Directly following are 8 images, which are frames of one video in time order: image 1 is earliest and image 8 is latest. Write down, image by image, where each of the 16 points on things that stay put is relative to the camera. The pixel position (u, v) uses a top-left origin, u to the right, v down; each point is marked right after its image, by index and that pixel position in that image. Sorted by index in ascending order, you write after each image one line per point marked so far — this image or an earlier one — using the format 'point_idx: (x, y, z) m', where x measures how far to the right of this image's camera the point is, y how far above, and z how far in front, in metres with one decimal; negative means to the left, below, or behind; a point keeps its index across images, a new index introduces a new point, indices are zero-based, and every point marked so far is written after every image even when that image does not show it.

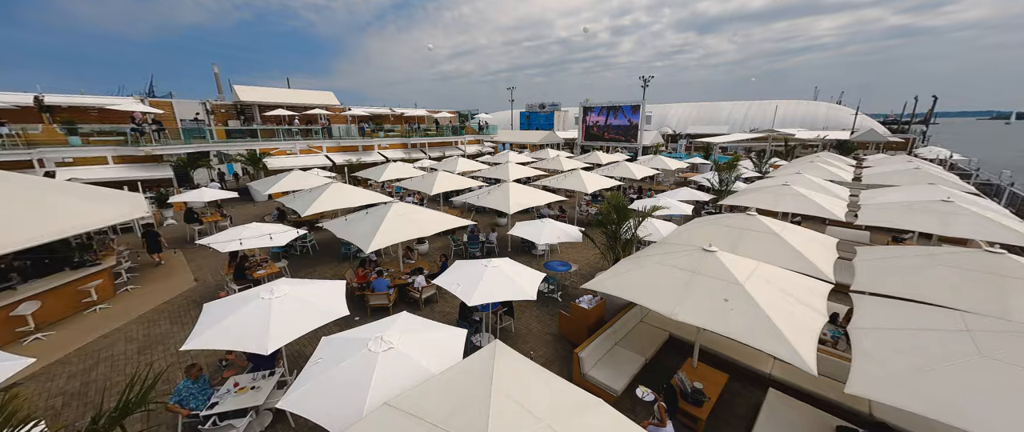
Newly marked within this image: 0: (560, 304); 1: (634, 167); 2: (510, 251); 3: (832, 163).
0: (+1.3, -2.4, +9.3) m
1: (+6.9, +2.7, +19.4) m
2: (-0.1, -1.4, +13.2) m
3: (+17.6, +2.9, +18.9) m
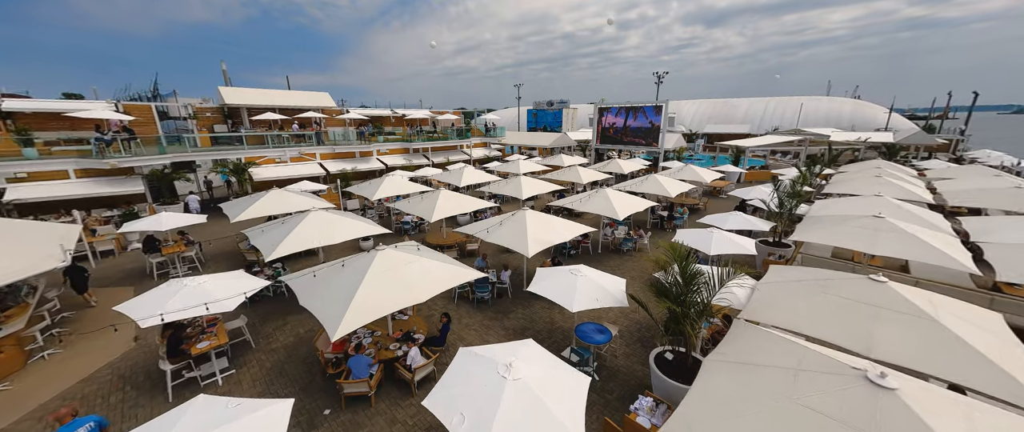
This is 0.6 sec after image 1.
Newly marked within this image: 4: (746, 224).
0: (+1.8, -3.5, +6.9) m
1: (+7.5, +1.7, +16.9) m
2: (+0.4, -2.4, +10.8) m
3: (+18.2, +1.8, +16.2) m
4: (+7.9, -0.3, +11.6) m
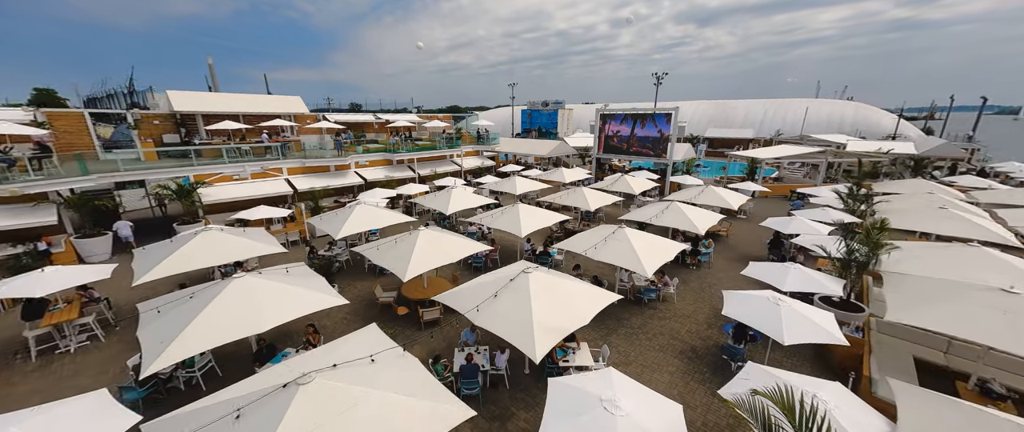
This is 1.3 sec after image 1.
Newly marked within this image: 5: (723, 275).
0: (+1.8, -5.0, +4.2) m
1: (+7.4, +0.3, +14.3) m
2: (+0.4, -3.9, +8.2) m
3: (+18.0, +0.4, +13.9) m
4: (+7.8, -1.7, +9.1) m
5: (+8.3, -2.3, +13.6) m
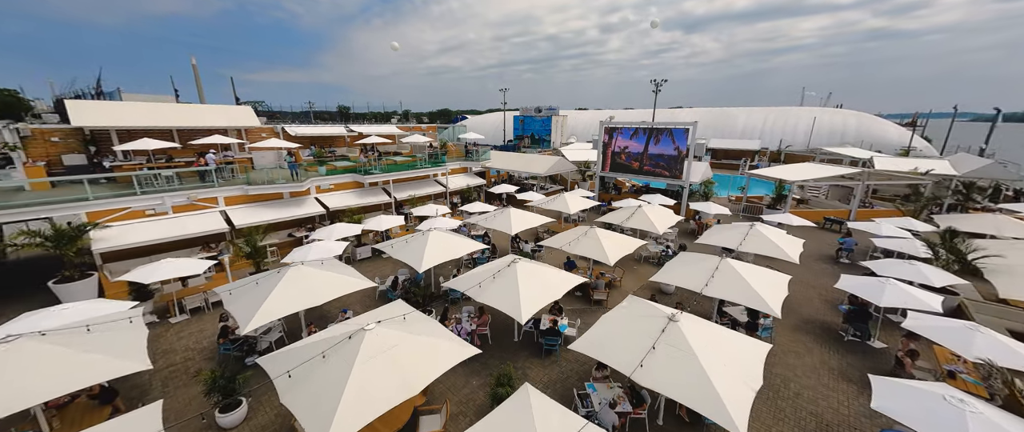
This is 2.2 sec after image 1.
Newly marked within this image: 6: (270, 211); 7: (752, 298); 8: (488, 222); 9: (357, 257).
0: (+1.9, -6.8, +0.4) m
1: (+7.2, -1.6, +10.7) m
2: (+0.4, -5.8, +4.3) m
3: (+17.9, -1.5, +10.5) m
4: (+7.8, -3.6, +5.4) m
5: (+8.2, -4.2, +10.0) m
6: (-12.3, +0.2, +17.6) m
7: (+6.5, -2.2, +9.3) m
8: (-1.1, -0.3, +16.4) m
9: (-7.7, -2.0, +17.1) m
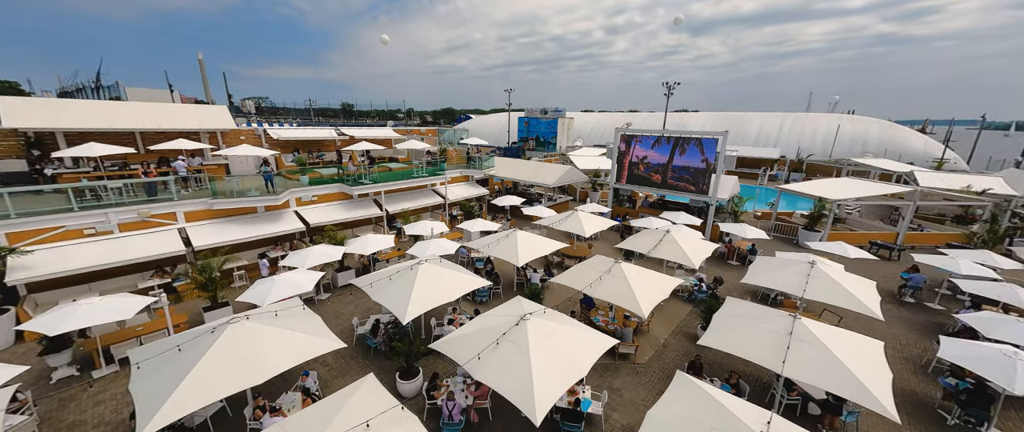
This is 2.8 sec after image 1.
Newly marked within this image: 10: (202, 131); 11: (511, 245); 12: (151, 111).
0: (+2.0, -7.8, -2.0) m
1: (+7.4, -2.8, +8.2) m
2: (+0.5, -6.8, +1.9) m
3: (+18.1, -2.8, +7.9) m
4: (+8.0, -4.8, +2.9) m
5: (+8.3, -5.4, +7.5) m
6: (-12.0, -0.5, +15.2) m
7: (+6.7, -3.3, +6.8) m
8: (-0.9, -1.3, +14.0) m
9: (-7.4, -2.8, +14.8) m
10: (-16.4, +4.5, +18.2) m
11: (0.0, -1.2, +13.8) m
12: (-18.7, +5.5, +17.8) m
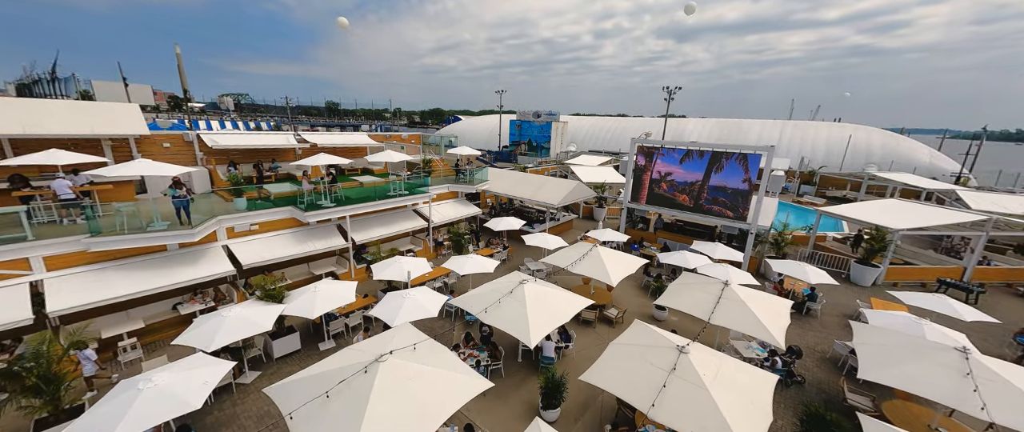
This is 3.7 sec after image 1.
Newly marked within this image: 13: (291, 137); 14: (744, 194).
0: (+2.6, -9.2, -6.0) m
1: (+7.8, -4.2, +4.5) m
2: (+1.1, -8.2, -2.1) m
3: (+18.5, -4.4, +4.6) m
4: (+8.5, -6.2, -0.8) m
5: (+8.7, -6.9, +3.8) m
6: (-11.8, -1.9, +10.8) m
7: (+7.1, -4.8, +3.0) m
8: (-0.7, -2.7, +10.0) m
9: (-7.3, -4.2, +10.5) m
10: (-16.3, +3.2, +13.7) m
11: (+0.2, -2.6, +9.9) m
12: (-18.6, +4.2, +13.2) m
13: (-12.3, +4.5, +19.2) m
14: (+11.2, +1.1, +16.8) m
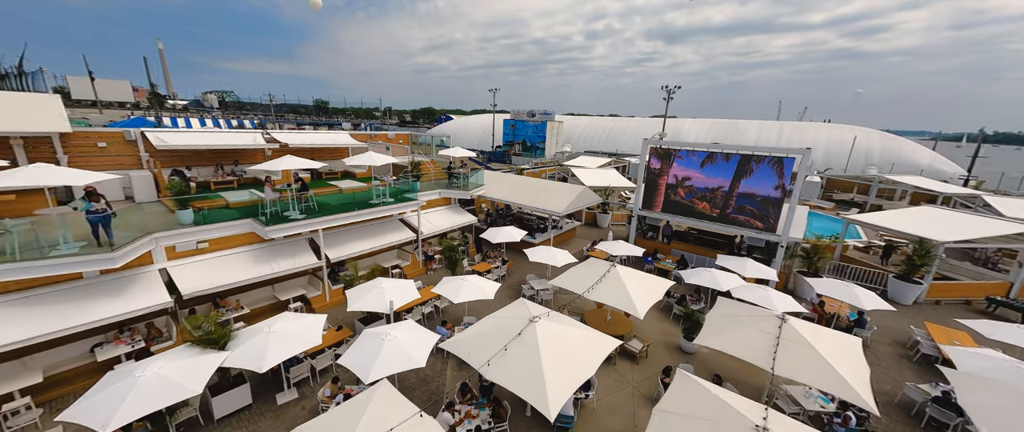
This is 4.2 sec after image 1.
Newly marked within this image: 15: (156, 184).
0: (+3.2, -9.7, -8.1) m
1: (+8.1, -4.7, +2.5) m
2: (+1.6, -8.7, -4.3) m
3: (+18.8, -4.9, +2.8) m
4: (+9.0, -6.7, -2.8) m
5: (+9.1, -7.4, +1.8) m
6: (-11.6, -2.4, +8.4) m
7: (+7.5, -5.3, +1.0) m
8: (-0.5, -3.2, +7.8) m
9: (-7.1, -4.7, +8.2) m
10: (-16.2, +2.7, +11.1) m
11: (+0.4, -3.1, +7.7) m
12: (-18.4, +3.7, +10.5) m
13: (-12.3, +4.0, +16.7) m
14: (+11.3, +0.6, +14.8) m
15: (-14.3, +1.2, +13.9) m
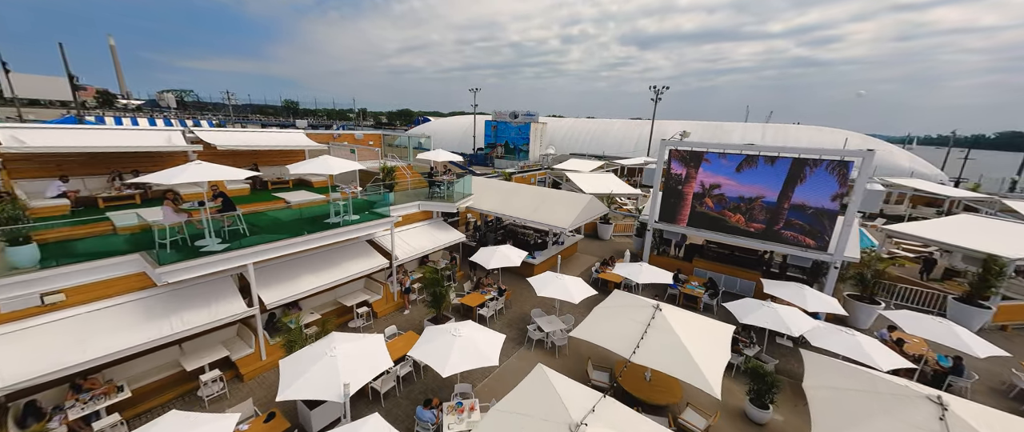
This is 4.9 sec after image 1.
0: (+4.7, -10.3, -11.2) m
1: (+8.9, -5.3, -0.4) m
2: (+2.8, -9.2, -7.5) m
3: (+19.6, -5.3, +0.6) m
4: (+10.1, -7.2, -5.5) m
5: (+10.0, -7.9, -1.0) m
6: (-11.2, -3.2, +4.4) m
7: (+8.4, -5.8, -1.8) m
8: (0.0, -3.9, +4.4) m
9: (-6.6, -5.5, +4.4) m
10: (-15.9, +1.8, +6.9) m
11: (+0.9, -3.8, +4.4) m
12: (-18.1, +2.7, +6.2) m
13: (-12.4, +3.1, +12.7) m
14: (+11.3, 0.0, +12.2) m
15: (-14.2, +0.4, +9.8) m
